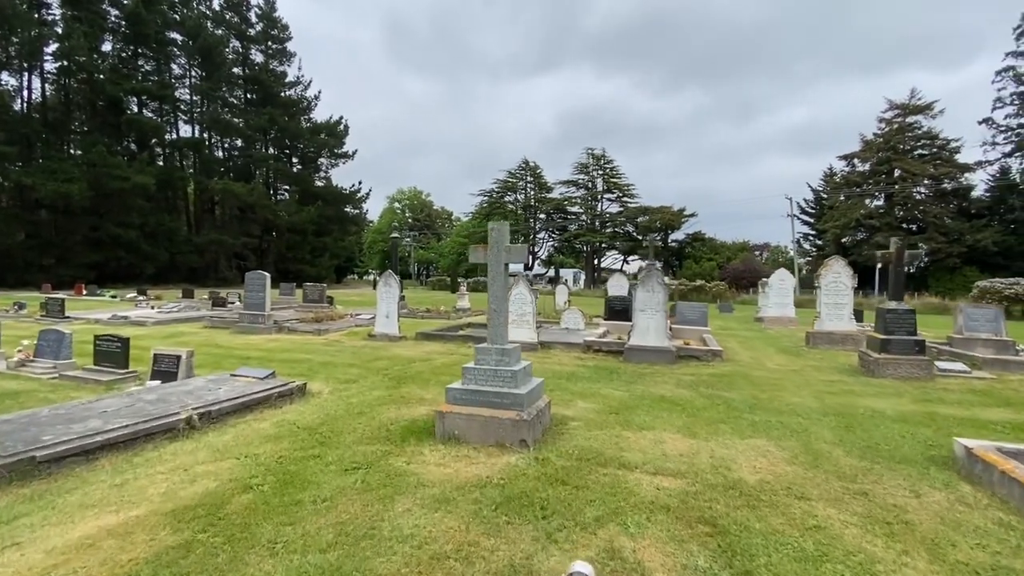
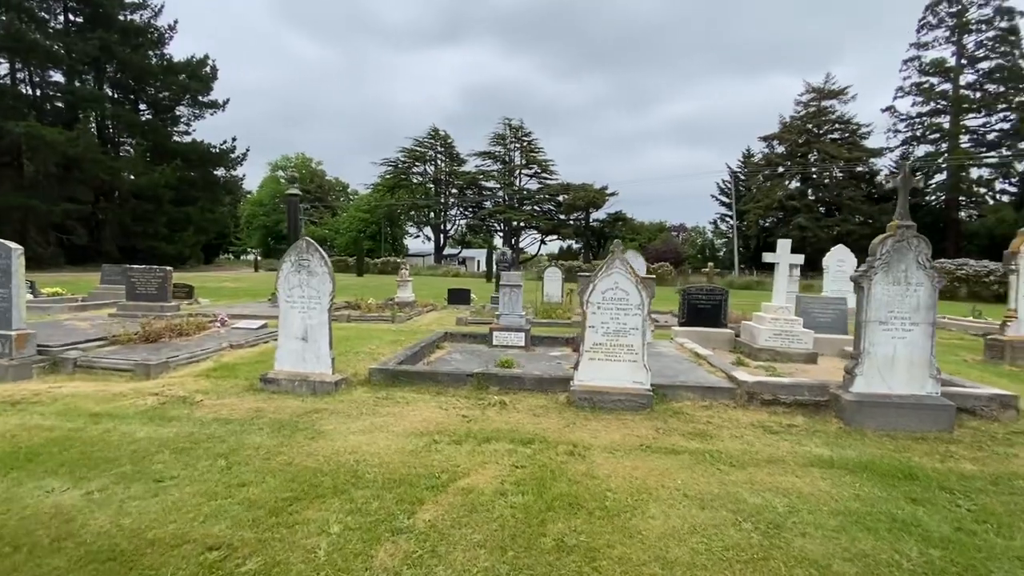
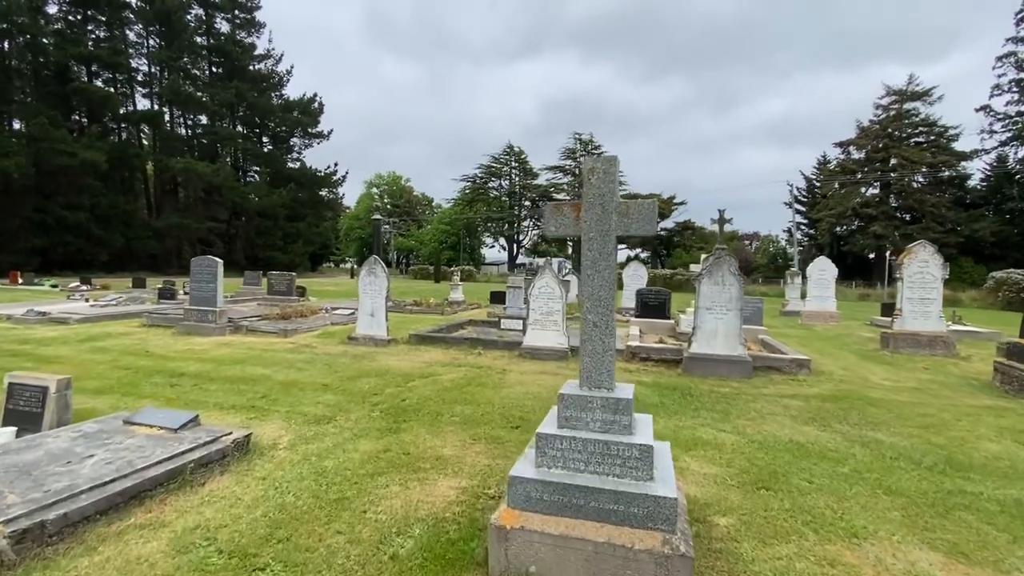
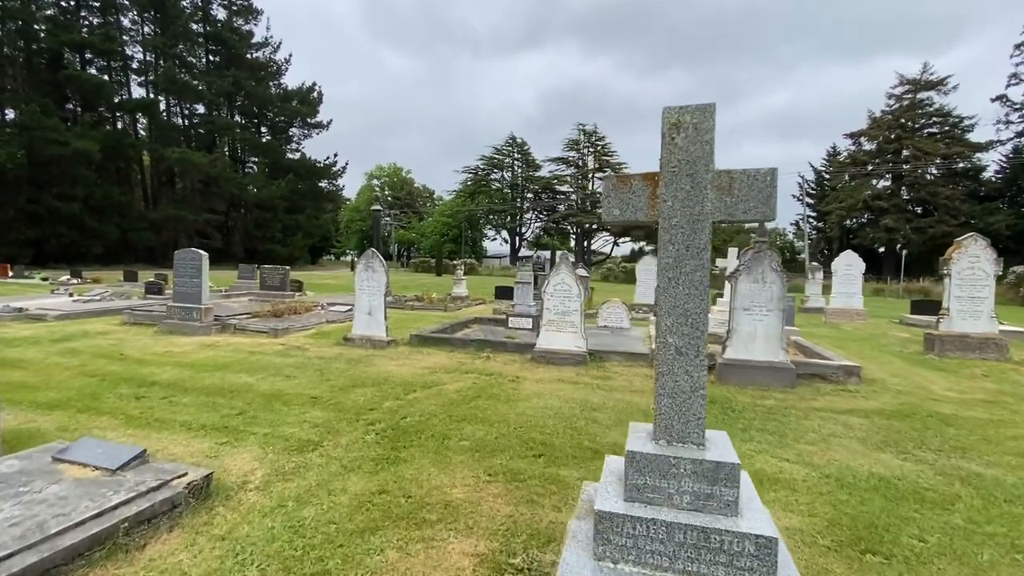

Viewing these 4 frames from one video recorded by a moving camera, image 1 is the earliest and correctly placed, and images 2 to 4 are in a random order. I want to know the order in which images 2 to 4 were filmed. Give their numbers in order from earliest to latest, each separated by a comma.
3, 4, 2
